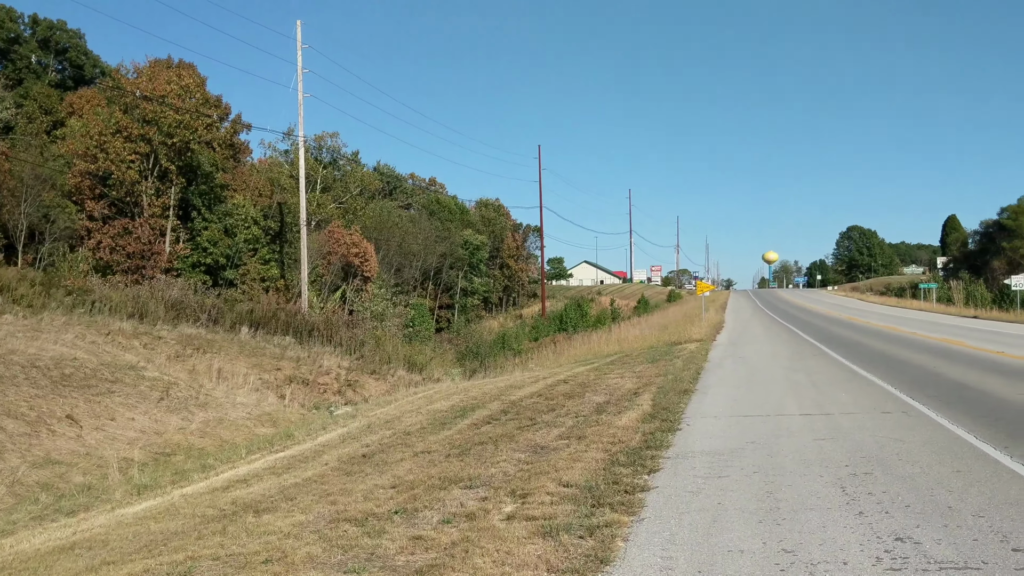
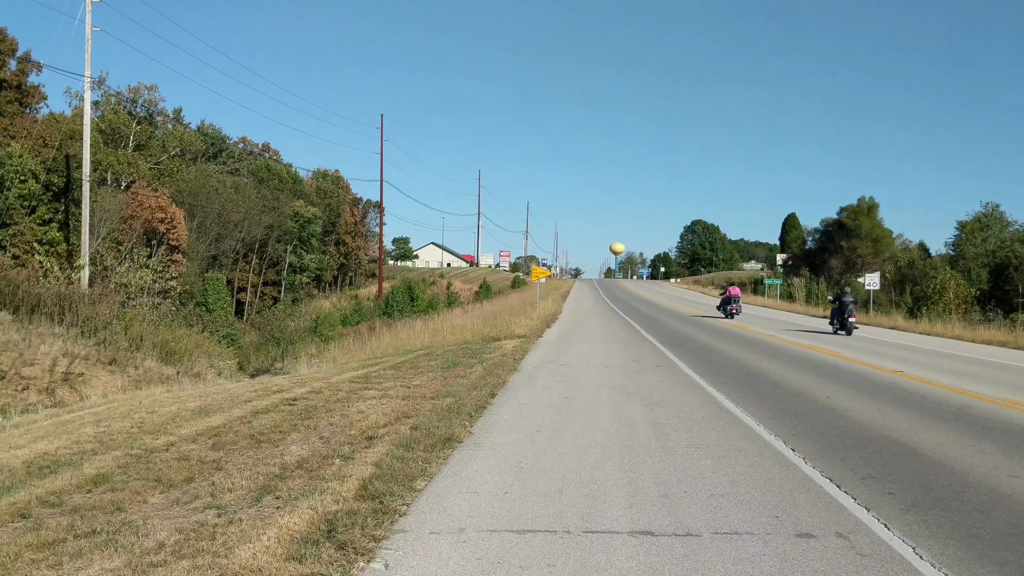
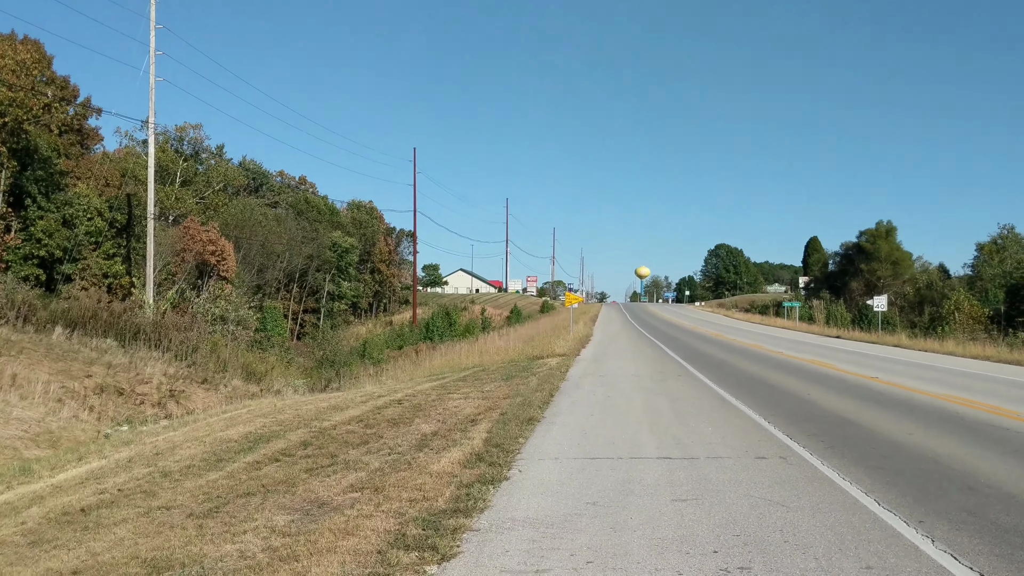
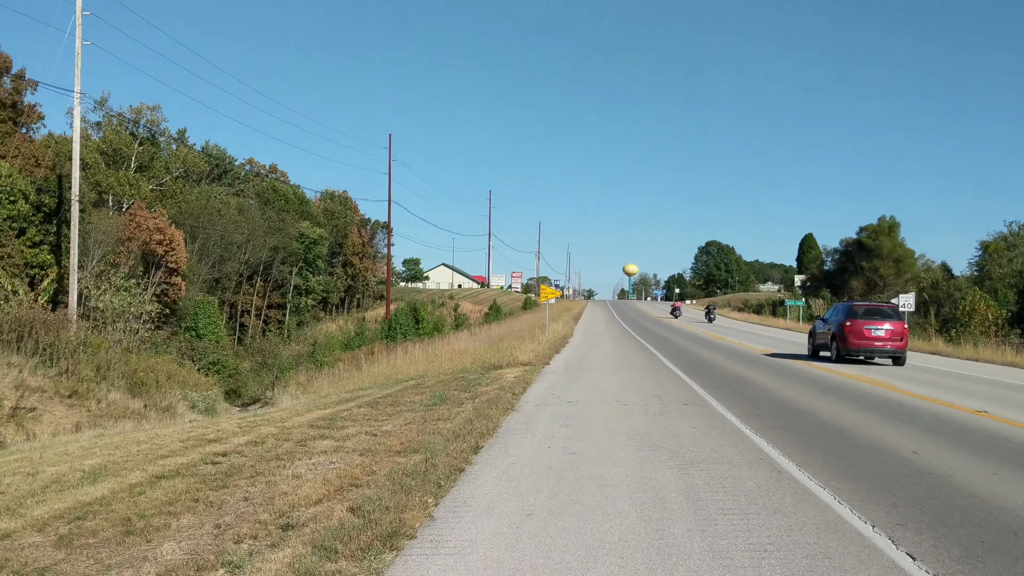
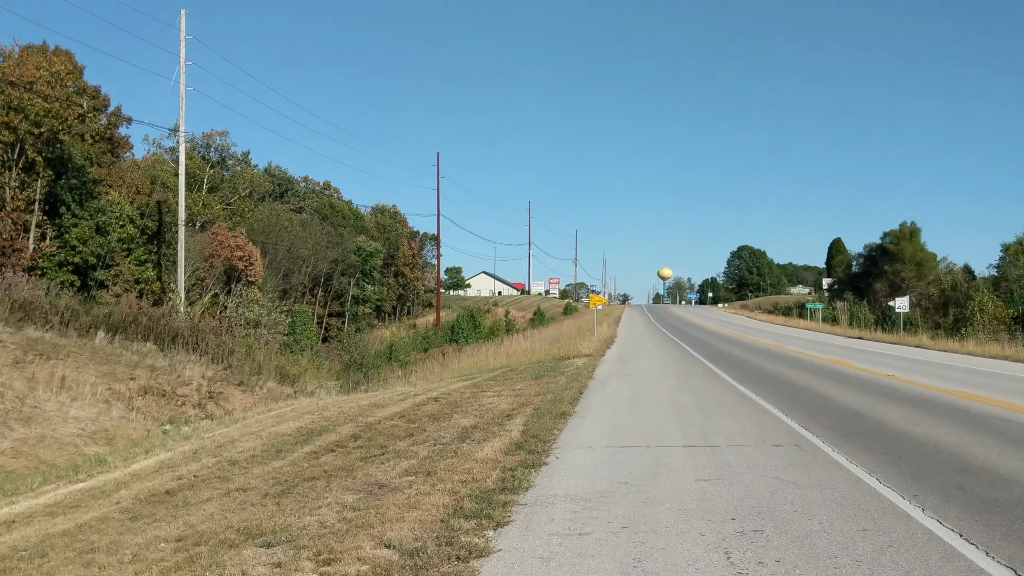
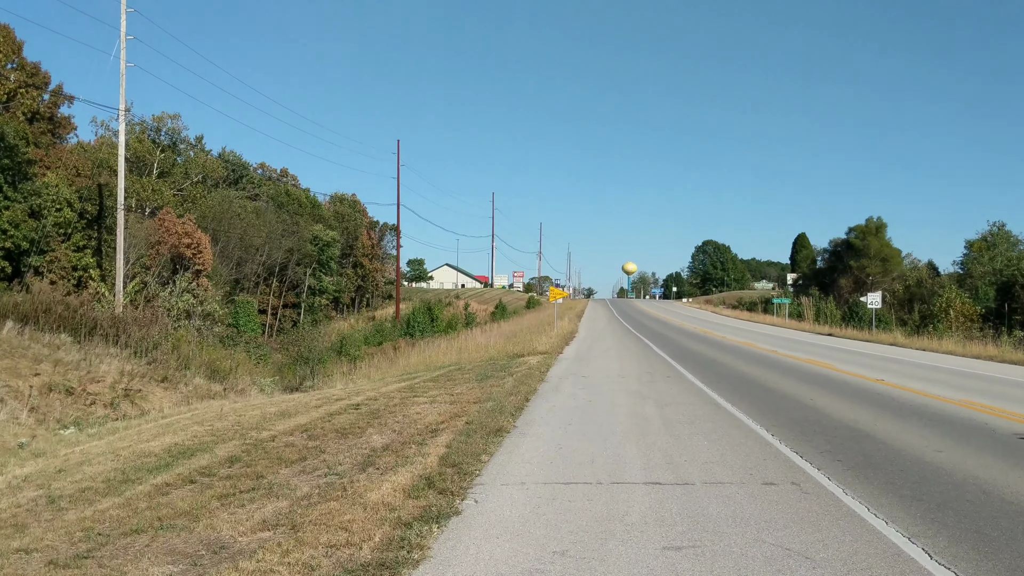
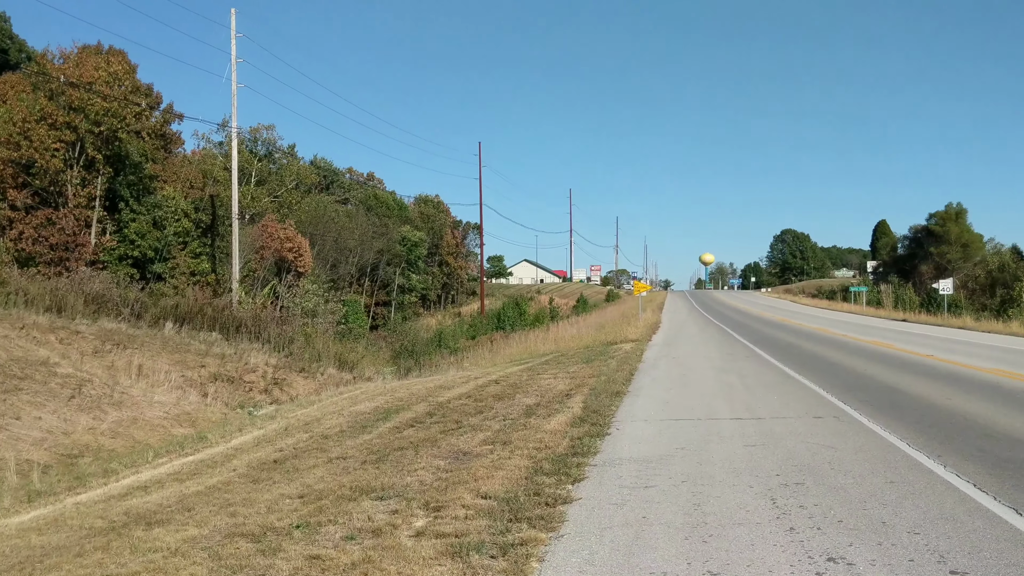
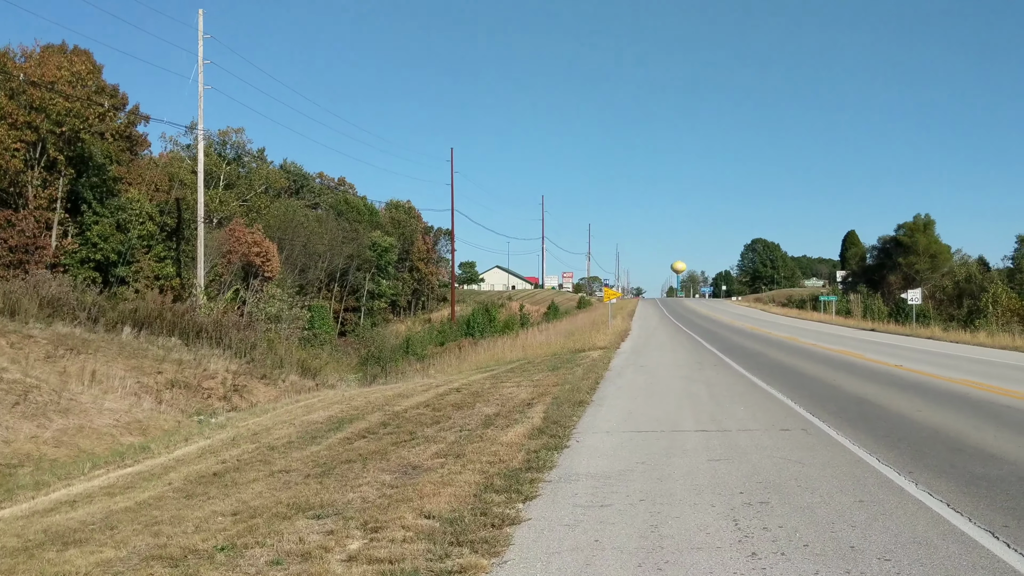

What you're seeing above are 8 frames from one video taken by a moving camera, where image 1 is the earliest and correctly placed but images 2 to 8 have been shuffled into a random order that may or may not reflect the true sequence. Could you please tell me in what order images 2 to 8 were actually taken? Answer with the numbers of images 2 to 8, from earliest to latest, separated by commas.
7, 8, 5, 3, 6, 2, 4
